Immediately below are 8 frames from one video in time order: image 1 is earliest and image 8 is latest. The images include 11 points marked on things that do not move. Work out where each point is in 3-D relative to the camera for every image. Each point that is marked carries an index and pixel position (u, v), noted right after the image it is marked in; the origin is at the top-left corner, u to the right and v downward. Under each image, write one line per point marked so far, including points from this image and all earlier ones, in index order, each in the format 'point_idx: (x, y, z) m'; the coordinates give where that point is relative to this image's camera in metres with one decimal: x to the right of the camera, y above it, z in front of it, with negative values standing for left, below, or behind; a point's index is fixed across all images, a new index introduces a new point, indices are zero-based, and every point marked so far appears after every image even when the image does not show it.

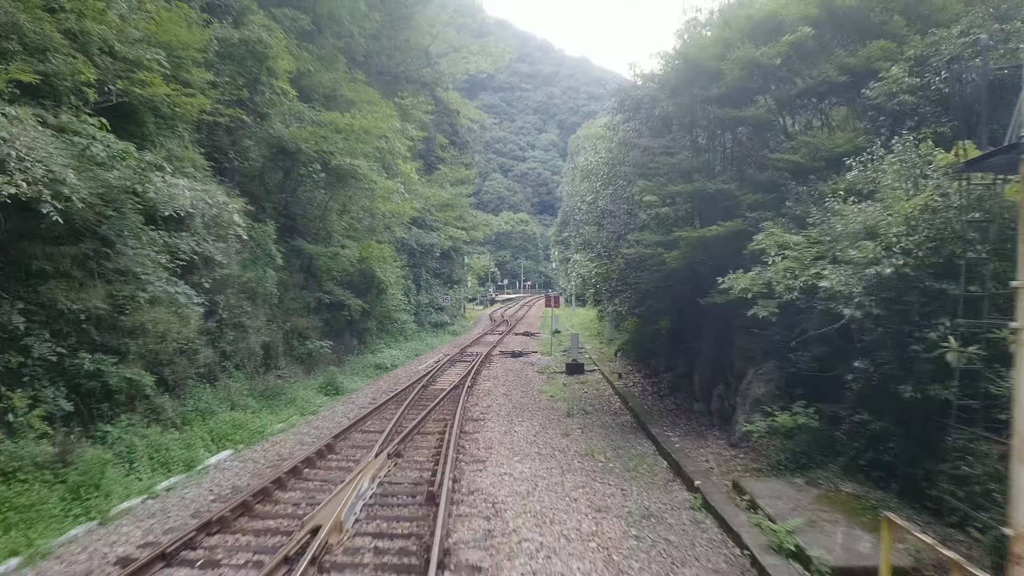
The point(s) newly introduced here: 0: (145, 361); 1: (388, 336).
0: (-3.4, -0.7, +7.0) m
1: (-2.7, -1.0, +16.3) m
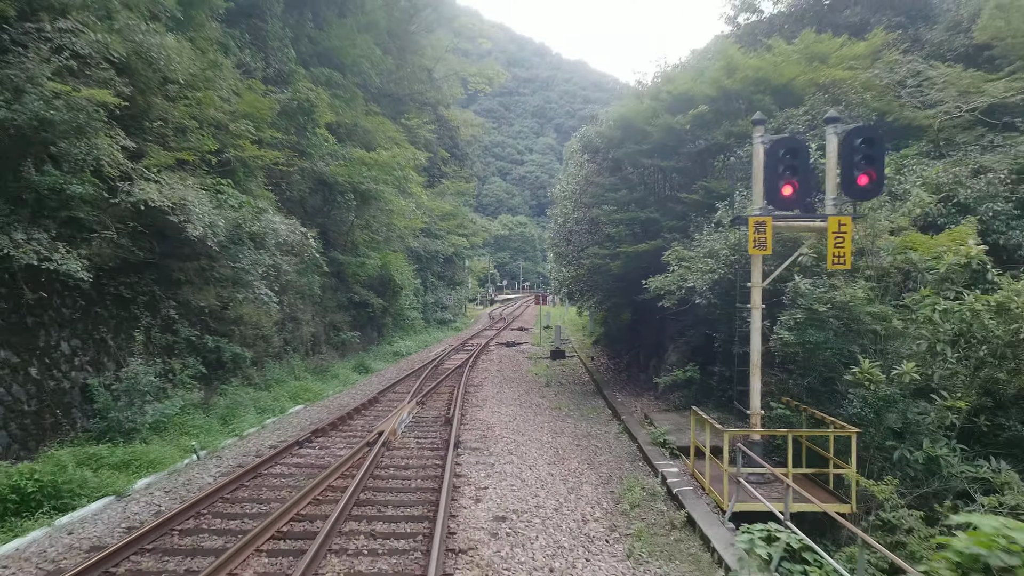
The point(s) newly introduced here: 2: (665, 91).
0: (-3.5, -0.7, +9.8) m
1: (-2.8, -1.0, +19.1) m
2: (+2.1, +2.6, +10.5) m
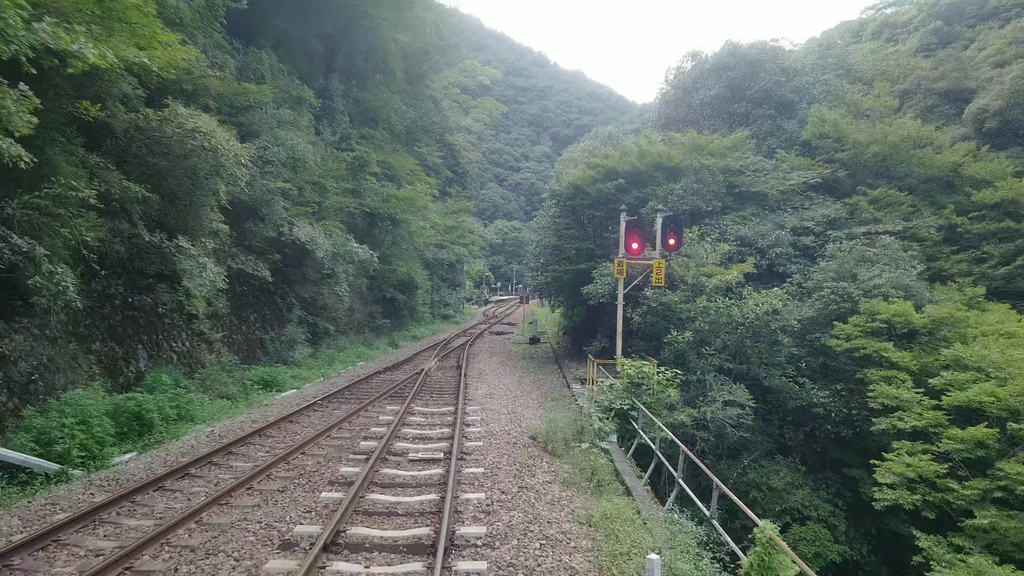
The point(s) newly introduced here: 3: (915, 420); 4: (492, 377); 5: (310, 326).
0: (-3.8, -0.7, +15.3) m
1: (-3.2, -1.1, +24.6) m
2: (+1.9, +2.5, +16.1) m
3: (+5.0, -1.6, +9.4) m
4: (-0.3, -1.5, +12.7) m
5: (-3.9, -0.7, +14.5) m
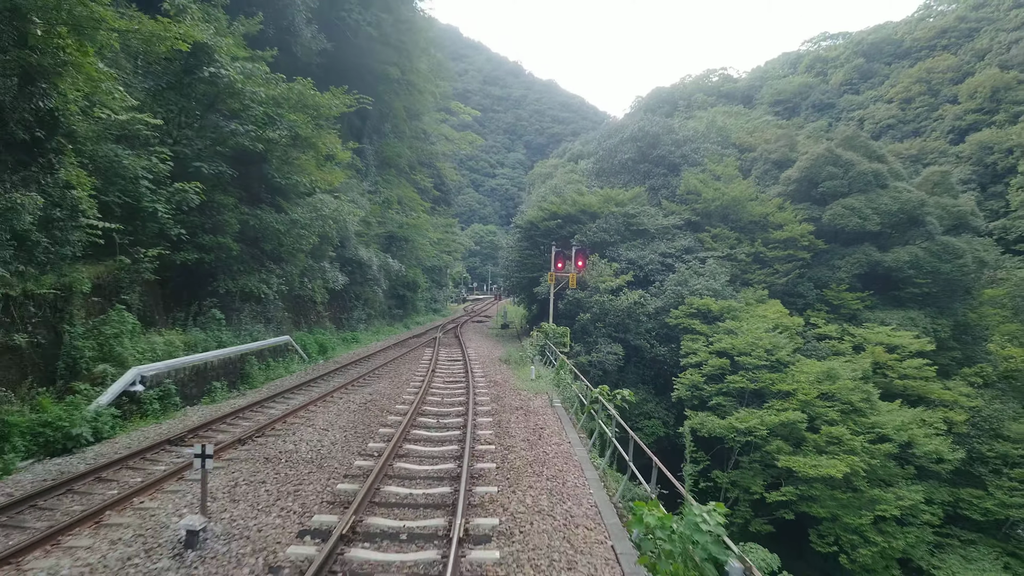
0: (-4.5, -0.7, +23.9) m
1: (-4.2, -1.0, +33.1) m
2: (+1.2, +2.5, +24.8) m
3: (+4.5, -1.6, +18.2) m
4: (-1.0, -1.5, +21.3) m
5: (-4.6, -0.7, +23.0) m
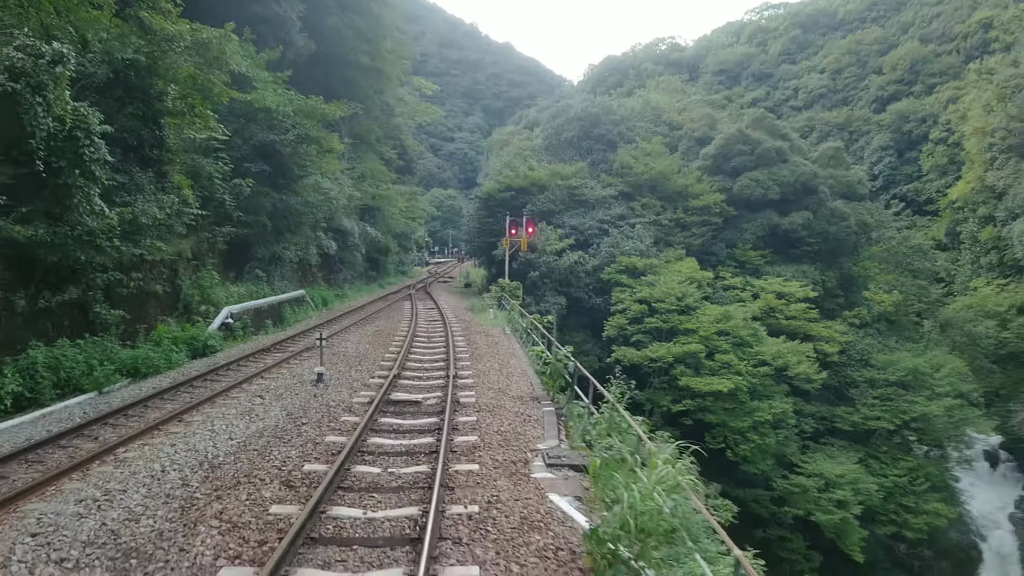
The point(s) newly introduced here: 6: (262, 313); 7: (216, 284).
0: (-5.9, +0.6, +27.8) m
1: (-6.2, +0.7, +37.1) m
2: (-0.3, +3.9, +28.9) m
3: (+3.4, -0.5, +22.7) m
4: (-2.2, -0.3, +25.5) m
5: (-5.9, +0.5, +27.0) m
6: (-4.5, -0.5, +13.6) m
7: (-4.9, +0.1, +12.6) m
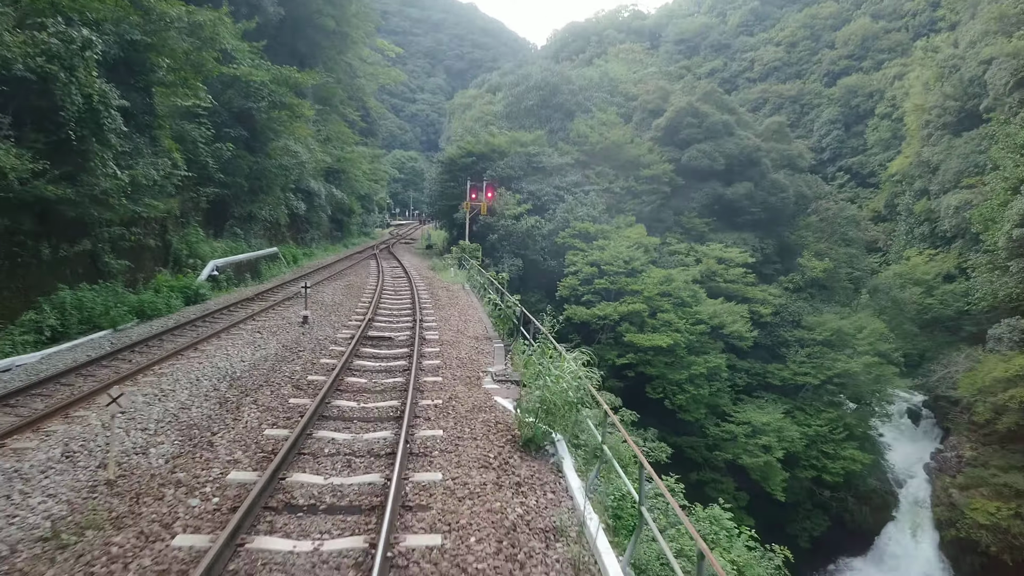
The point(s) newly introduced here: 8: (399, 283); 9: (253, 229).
0: (-7.4, +2.2, +28.9) m
1: (-8.2, +2.7, +38.2) m
2: (-1.9, +5.5, +30.1) m
3: (+2.0, +0.7, +24.3) m
4: (-3.7, +1.1, +26.9) m
5: (-7.4, +2.1, +28.1) m
6: (-5.3, +0.4, +14.9) m
7: (-5.7, +0.9, +13.9) m
8: (-2.5, +0.1, +16.7) m
9: (-6.1, +1.4, +17.9) m
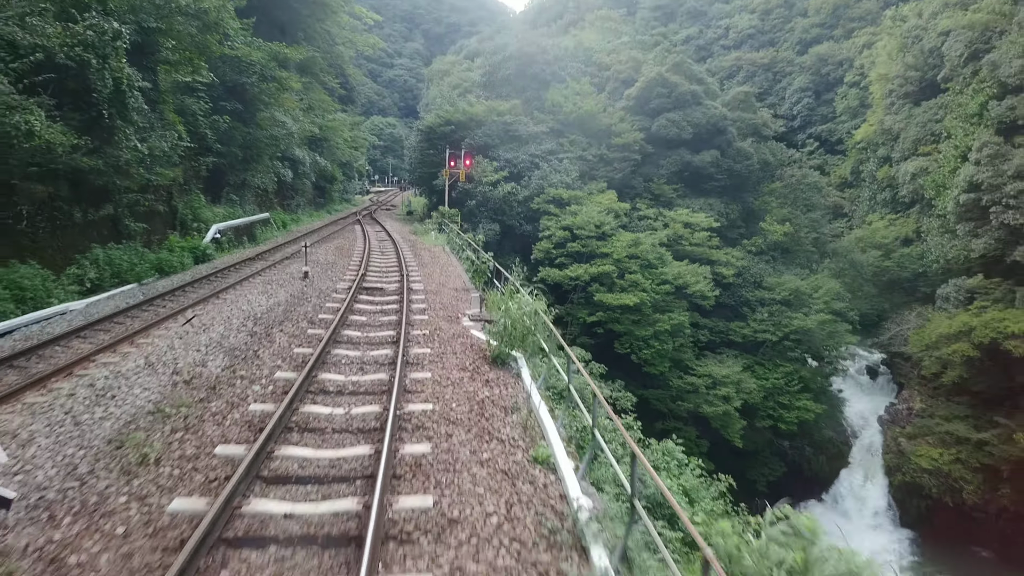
0: (-8.3, +3.6, +30.1) m
1: (-9.3, +4.5, +39.3) m
2: (-2.8, +6.9, +31.3) m
3: (+1.3, +2.0, +25.8) m
4: (-4.5, +2.5, +28.2) m
5: (-8.3, +3.4, +29.2) m
6: (-5.8, +1.2, +16.2) m
7: (-6.2, +1.7, +15.1) m
8: (-3.1, +1.0, +18.1) m
9: (-6.7, +2.3, +19.1) m
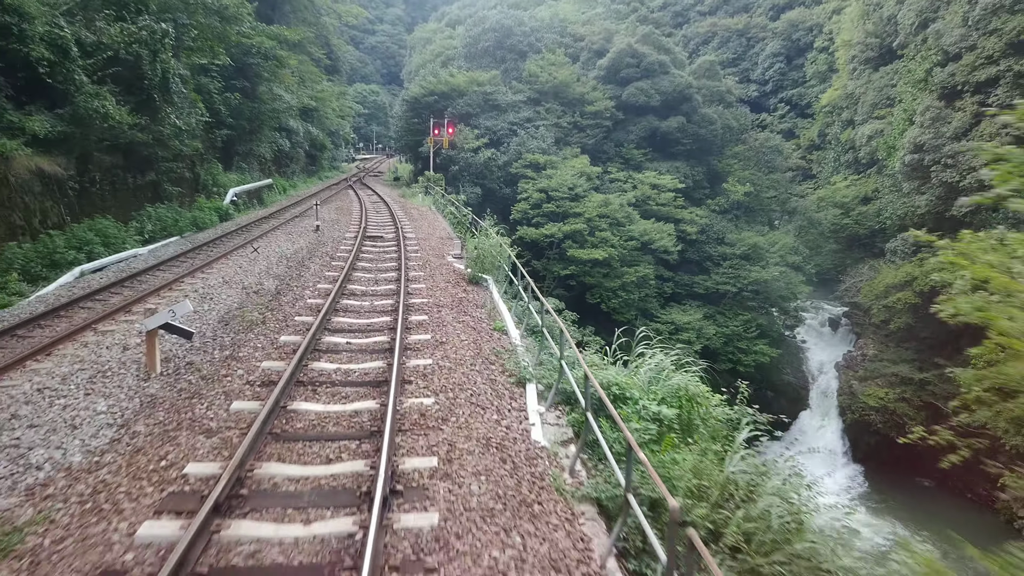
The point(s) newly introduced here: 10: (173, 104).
0: (-9.2, +5.2, +32.1) m
1: (-10.3, +6.5, +41.3) m
2: (-3.7, +8.7, +33.3) m
3: (+0.5, +3.6, +28.1) m
4: (-5.3, +4.1, +30.4) m
5: (-9.1, +5.0, +31.3) m
6: (-6.4, +2.3, +18.4) m
7: (-6.7, +2.7, +17.4) m
8: (-3.6, +2.2, +20.4) m
9: (-7.3, +3.5, +21.3) m
10: (-5.9, +3.2, +13.2) m
